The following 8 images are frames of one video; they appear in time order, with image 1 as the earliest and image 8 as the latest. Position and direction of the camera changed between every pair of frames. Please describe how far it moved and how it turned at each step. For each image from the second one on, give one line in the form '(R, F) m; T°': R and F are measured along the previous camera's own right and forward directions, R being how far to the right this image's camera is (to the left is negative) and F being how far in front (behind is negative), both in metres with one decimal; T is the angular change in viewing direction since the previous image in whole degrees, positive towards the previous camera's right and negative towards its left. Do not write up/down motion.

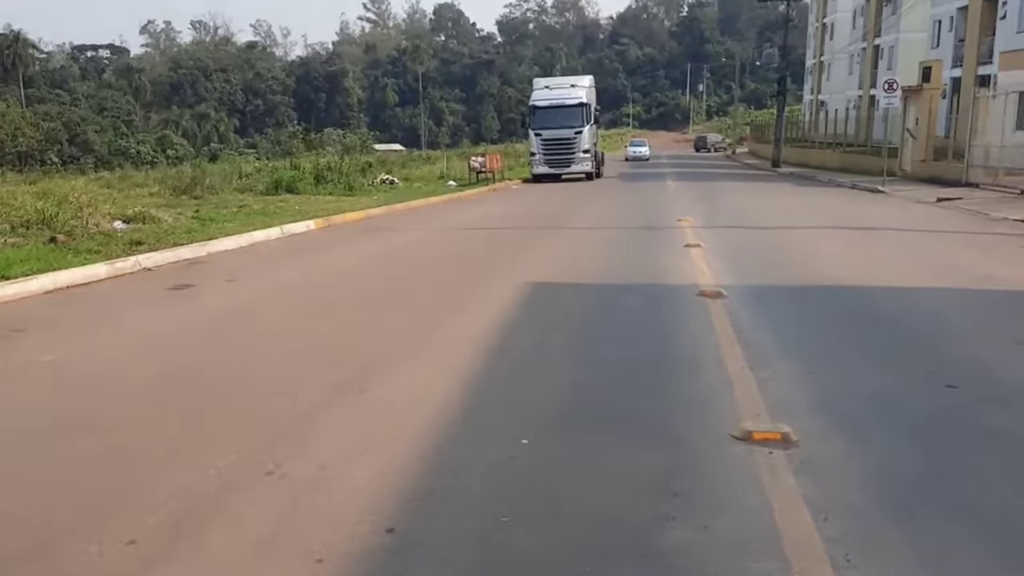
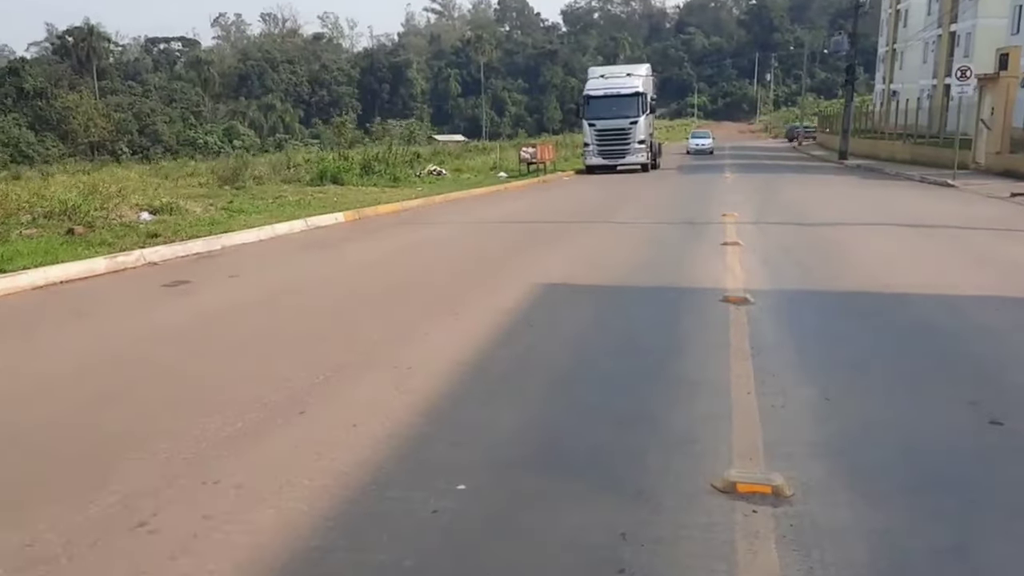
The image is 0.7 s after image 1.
(+0.5, +0.8) m; -4°
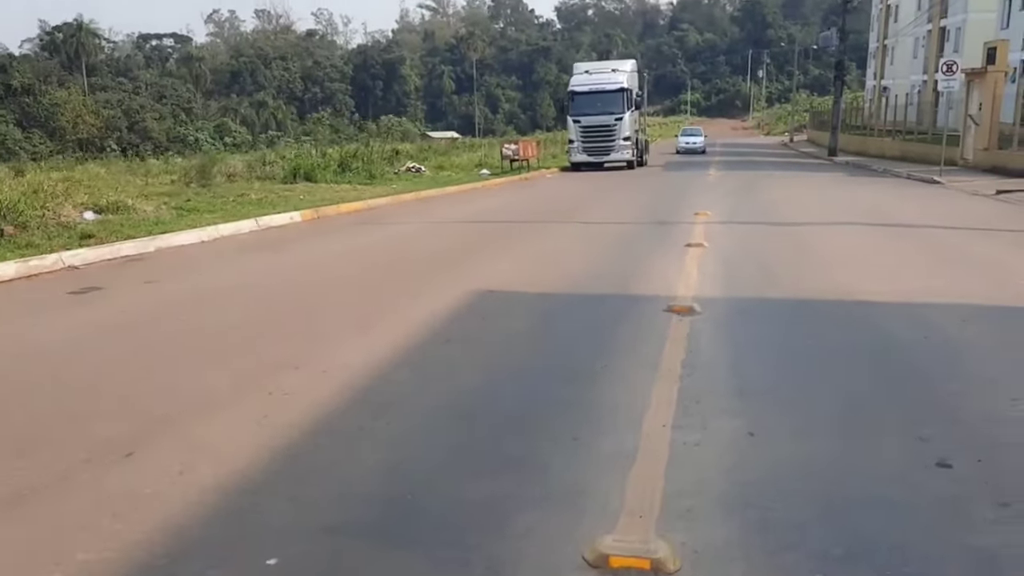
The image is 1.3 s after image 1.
(+0.6, +0.7) m; 0°
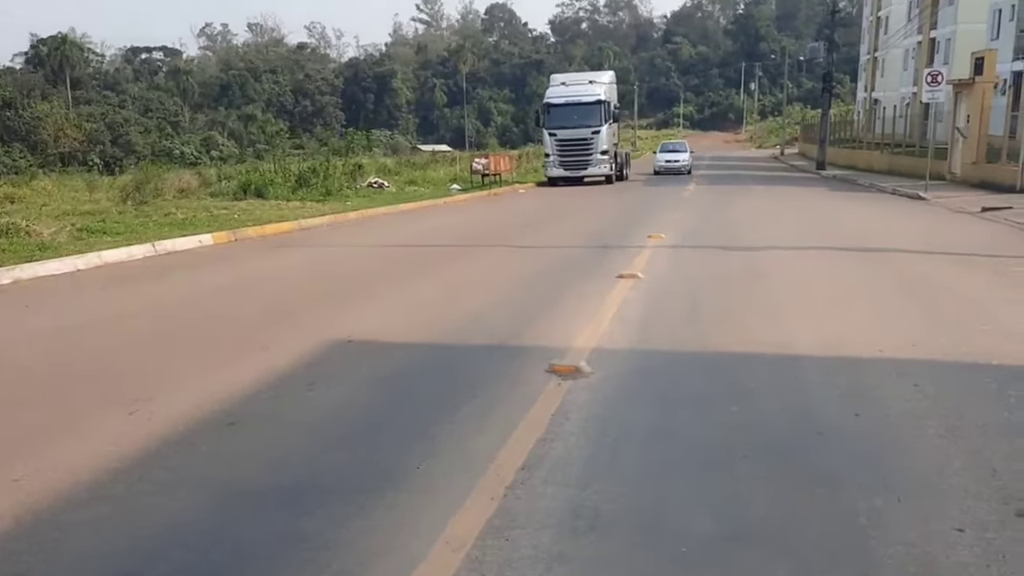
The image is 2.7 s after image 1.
(+1.0, +1.5) m; 0°
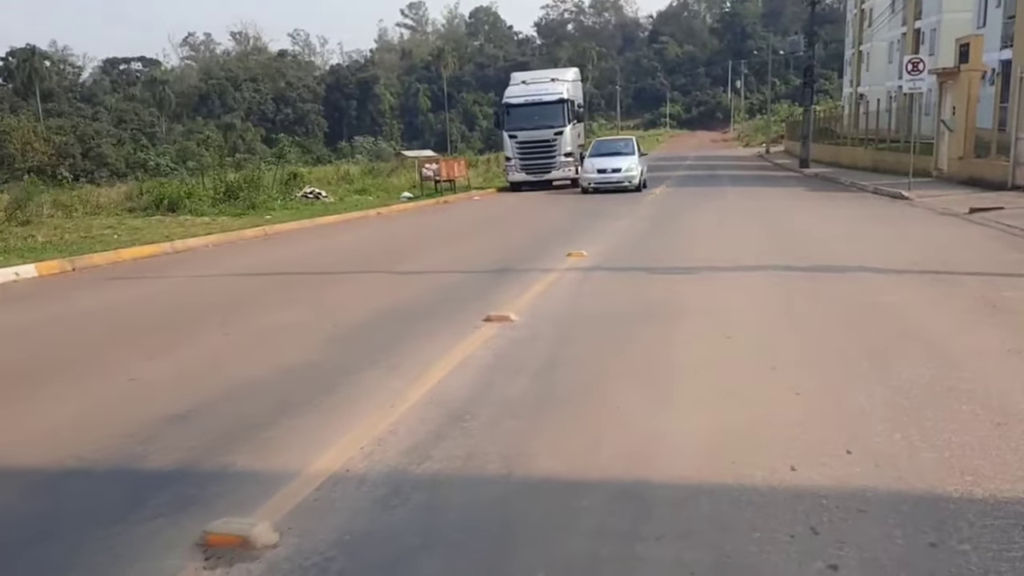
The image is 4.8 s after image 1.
(+1.4, +2.6) m; 0°
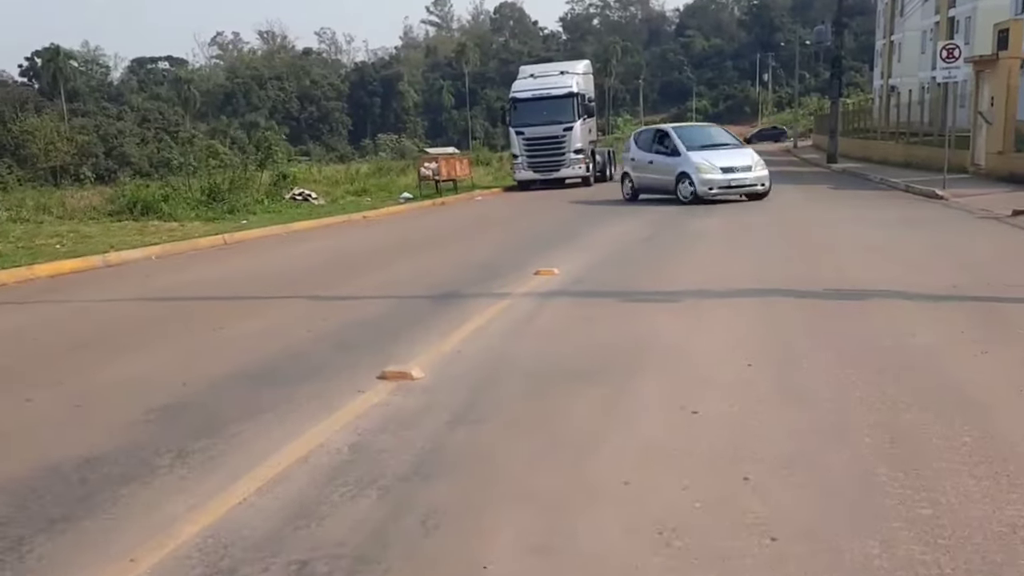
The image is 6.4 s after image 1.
(+0.8, +1.9) m; -2°
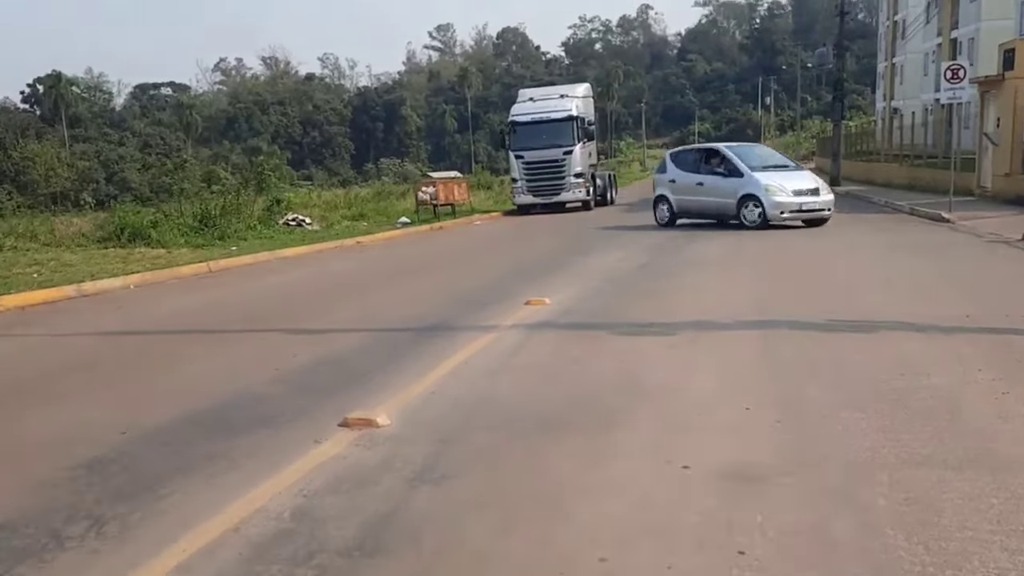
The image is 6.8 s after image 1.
(+0.2, +0.5) m; 0°
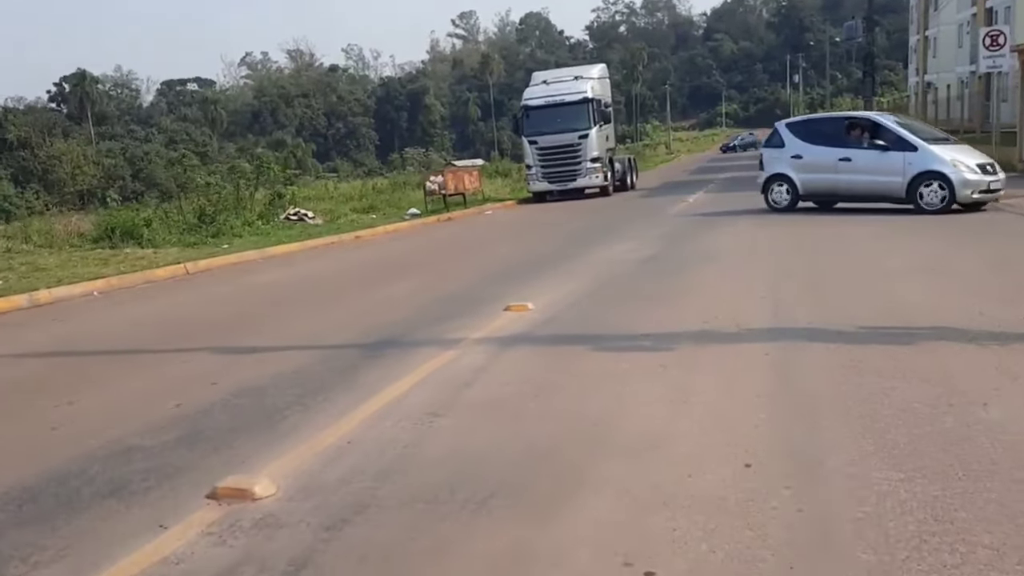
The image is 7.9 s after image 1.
(+0.5, +1.3) m; -2°
